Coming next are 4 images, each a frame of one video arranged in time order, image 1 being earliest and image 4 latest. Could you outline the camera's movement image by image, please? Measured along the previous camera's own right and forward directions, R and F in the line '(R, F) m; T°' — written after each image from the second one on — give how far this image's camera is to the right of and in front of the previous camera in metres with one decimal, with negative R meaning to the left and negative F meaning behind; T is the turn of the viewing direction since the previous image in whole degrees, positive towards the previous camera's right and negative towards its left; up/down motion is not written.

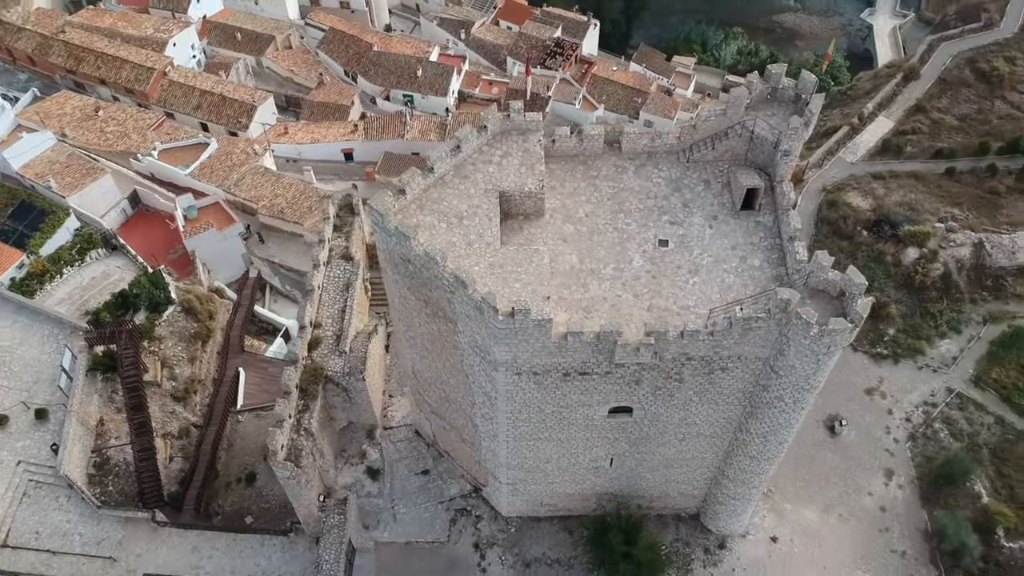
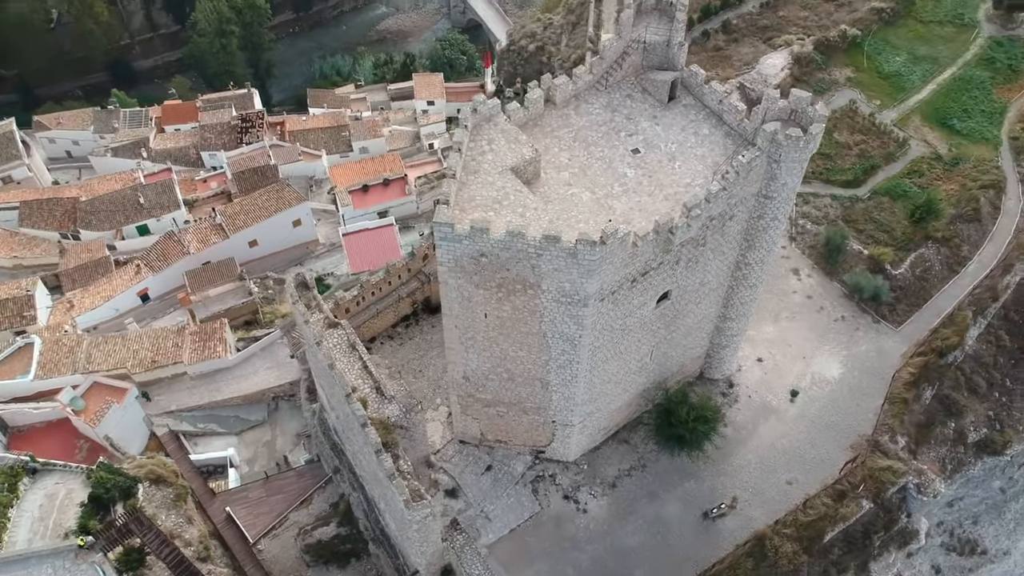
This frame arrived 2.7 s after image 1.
(-6.1, -0.8) m; +20°
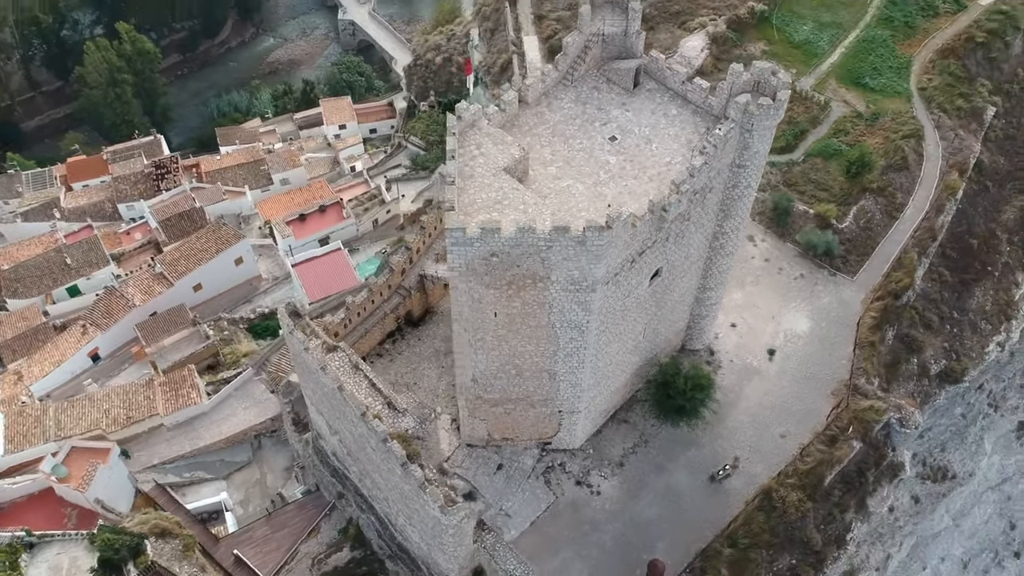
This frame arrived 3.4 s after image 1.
(-1.7, -0.4) m; +6°
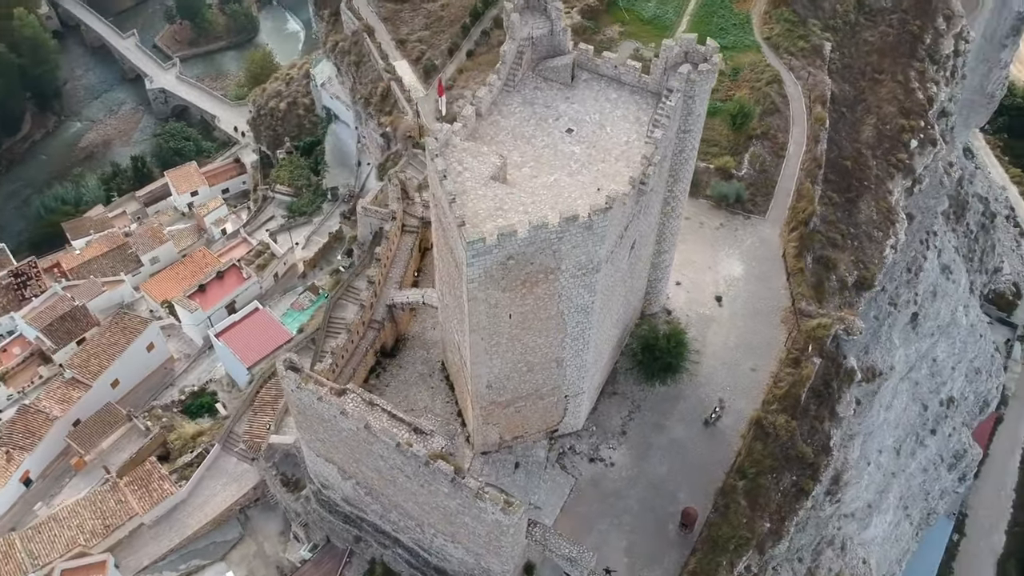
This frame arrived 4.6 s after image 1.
(-3.2, -0.5) m; +10°
